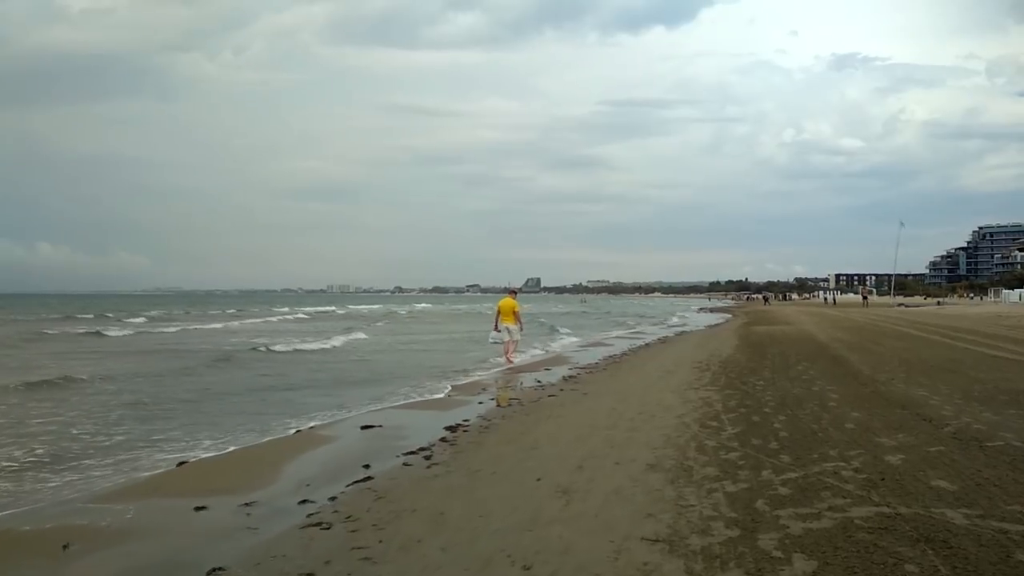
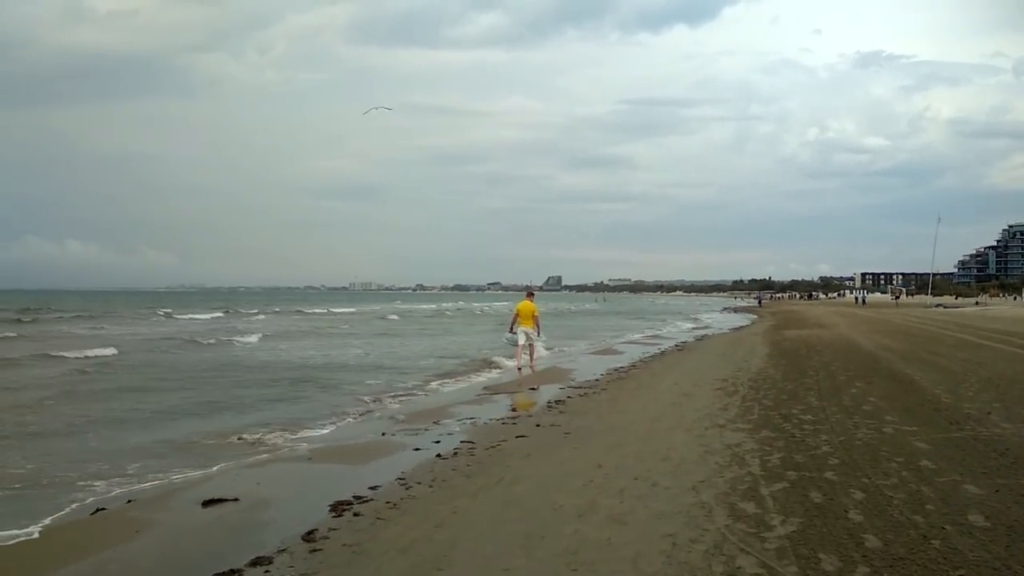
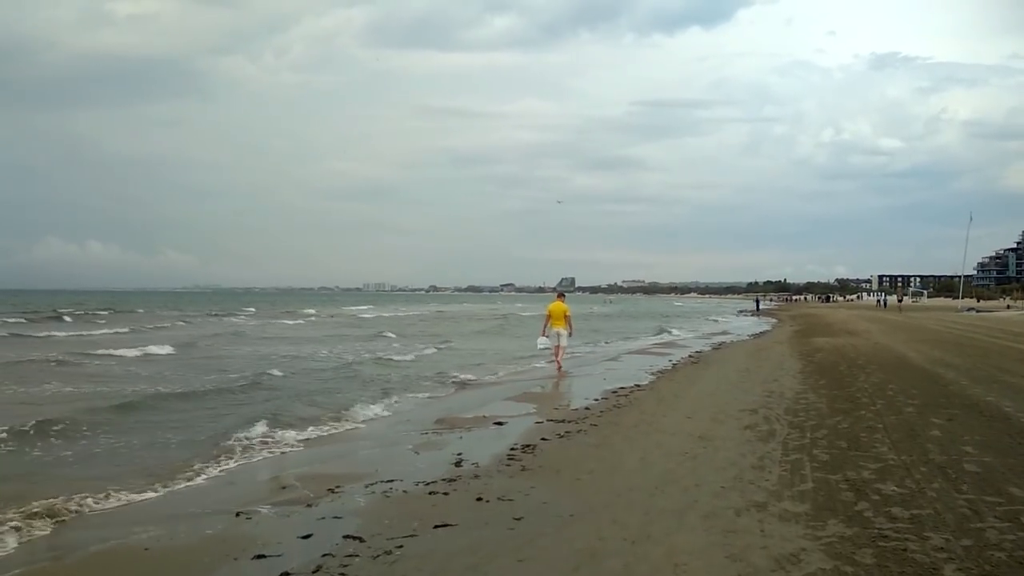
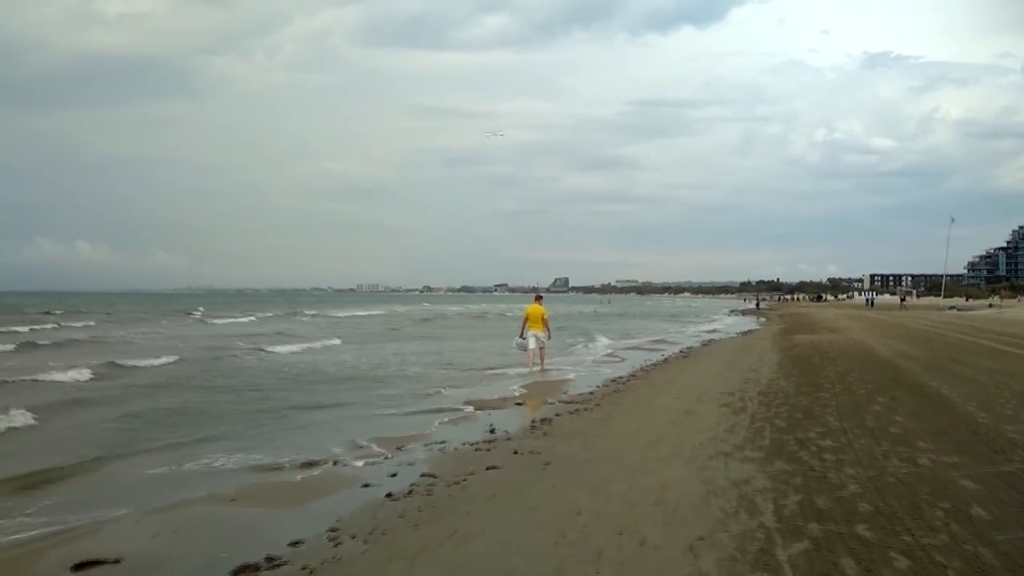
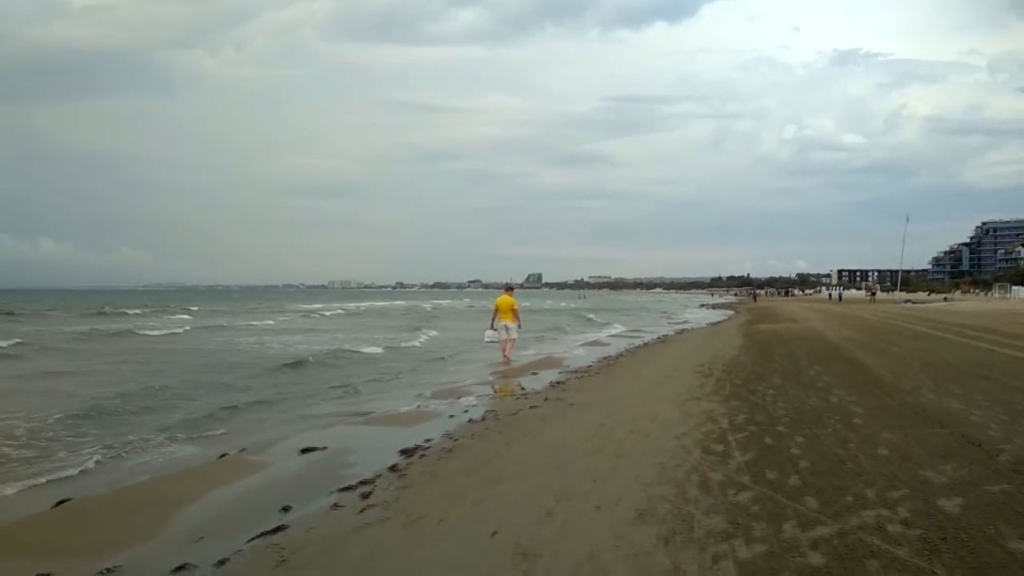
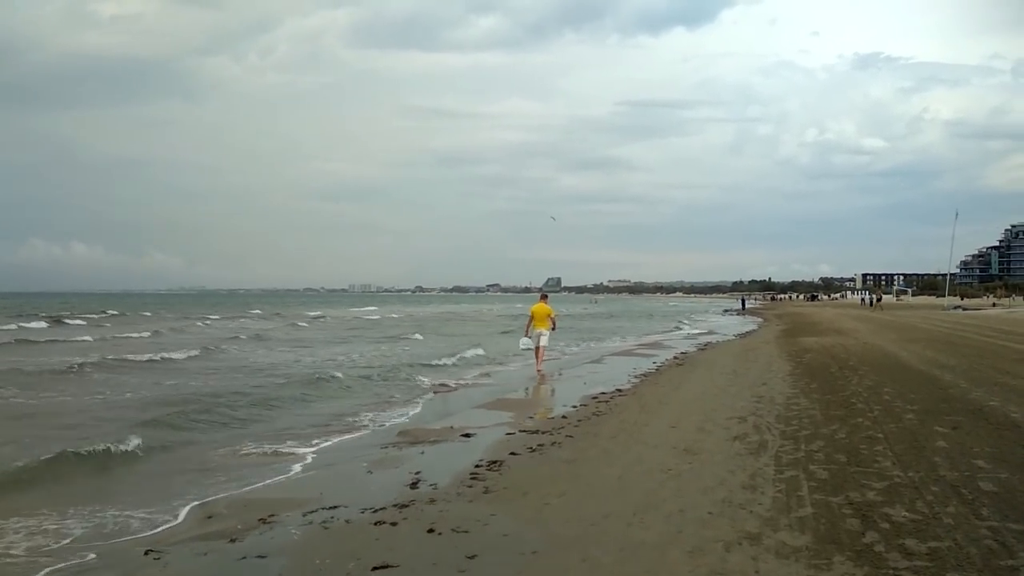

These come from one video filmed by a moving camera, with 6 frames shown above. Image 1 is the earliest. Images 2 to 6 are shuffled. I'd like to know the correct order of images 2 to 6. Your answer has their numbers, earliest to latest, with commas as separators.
5, 2, 4, 3, 6
